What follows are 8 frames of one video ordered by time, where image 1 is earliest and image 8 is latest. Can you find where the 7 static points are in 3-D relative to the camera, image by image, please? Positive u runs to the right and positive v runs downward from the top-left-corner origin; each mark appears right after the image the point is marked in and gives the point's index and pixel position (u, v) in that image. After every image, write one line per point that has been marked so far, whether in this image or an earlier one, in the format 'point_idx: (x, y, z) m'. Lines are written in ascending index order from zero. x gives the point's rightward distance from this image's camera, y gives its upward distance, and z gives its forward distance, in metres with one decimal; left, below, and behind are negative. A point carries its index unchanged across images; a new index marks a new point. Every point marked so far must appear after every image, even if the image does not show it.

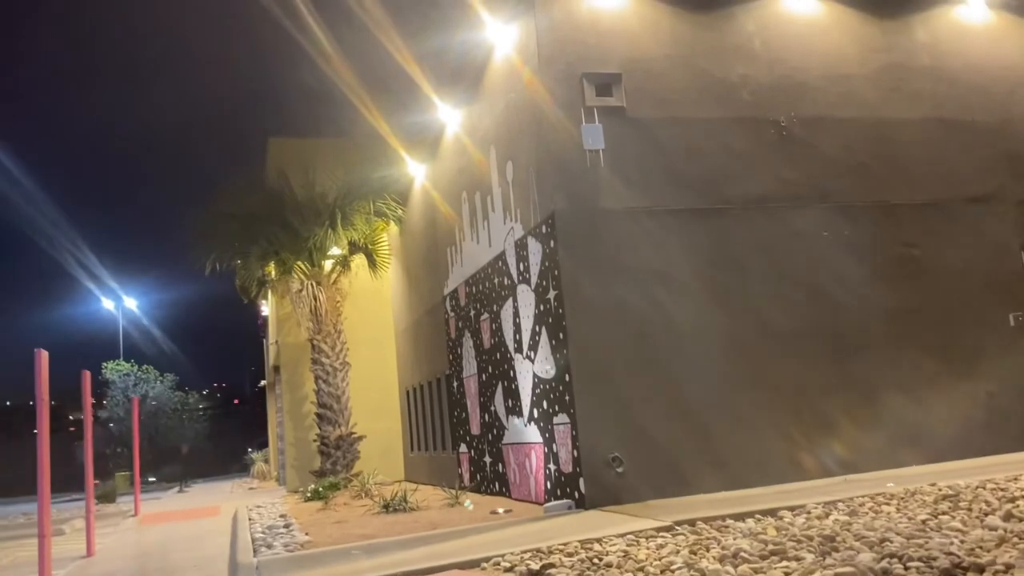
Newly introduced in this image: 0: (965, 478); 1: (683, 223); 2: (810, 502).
0: (+2.9, -1.2, +5.6) m
1: (+1.3, +0.5, +6.9) m
2: (+1.8, -1.3, +5.3) m
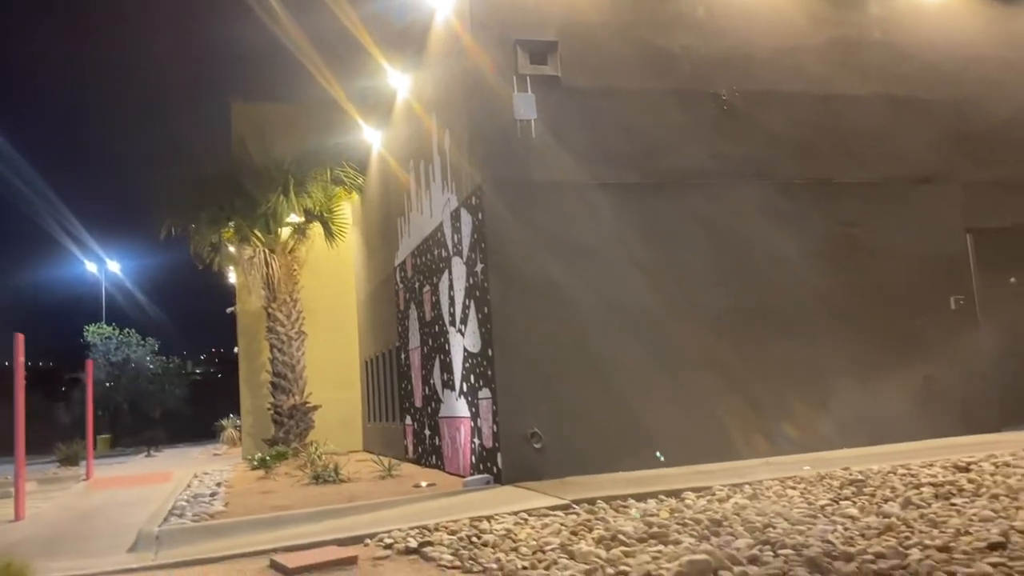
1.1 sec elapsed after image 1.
0: (+2.3, -1.1, +5.5) m
1: (+0.8, +0.7, +6.7) m
2: (+1.2, -1.2, +5.3) m
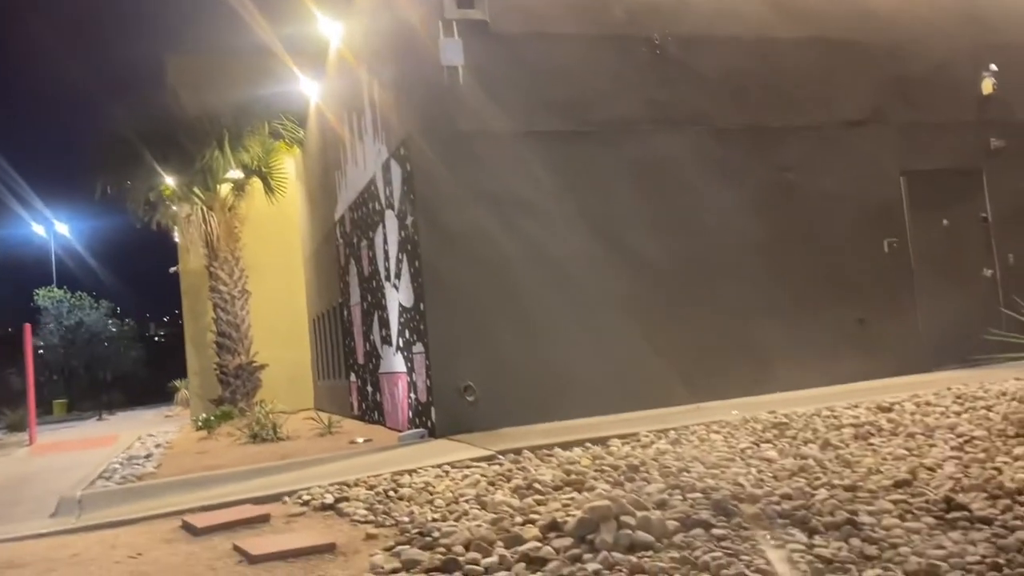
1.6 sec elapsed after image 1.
0: (+1.9, -0.8, +5.6) m
1: (+0.3, +1.1, +6.6) m
2: (+0.8, -0.9, +5.3) m
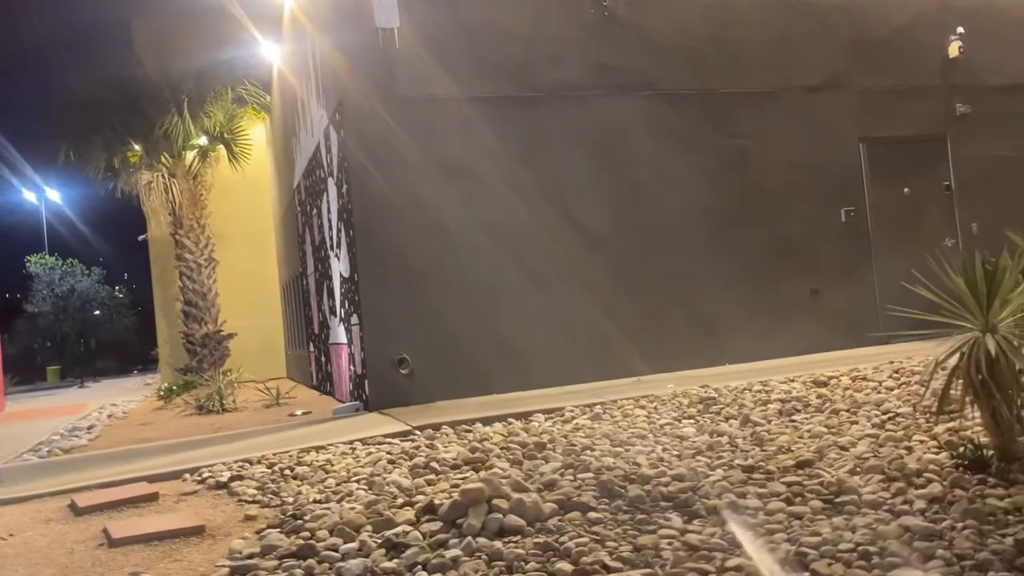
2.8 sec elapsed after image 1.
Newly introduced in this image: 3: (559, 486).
0: (+1.4, -0.6, +5.4) m
1: (-0.2, +1.3, +6.4) m
2: (+0.3, -0.7, +5.2) m
3: (+0.2, -0.8, +3.4) m
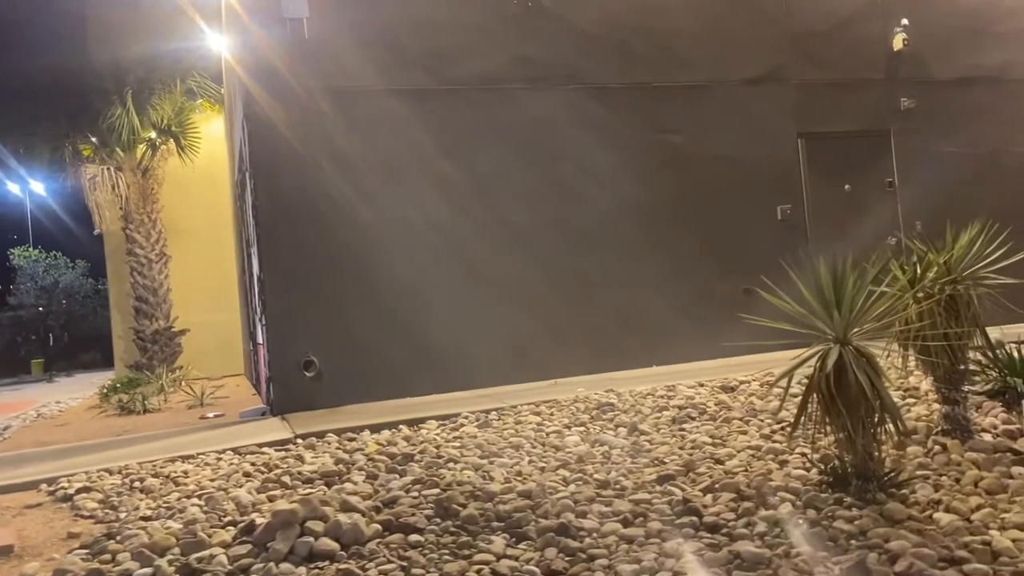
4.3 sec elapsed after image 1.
0: (+0.8, -0.6, +5.2) m
1: (-0.8, +1.3, +6.2) m
2: (-0.3, -0.7, +5.0) m
3: (-0.4, -0.8, +3.2) m
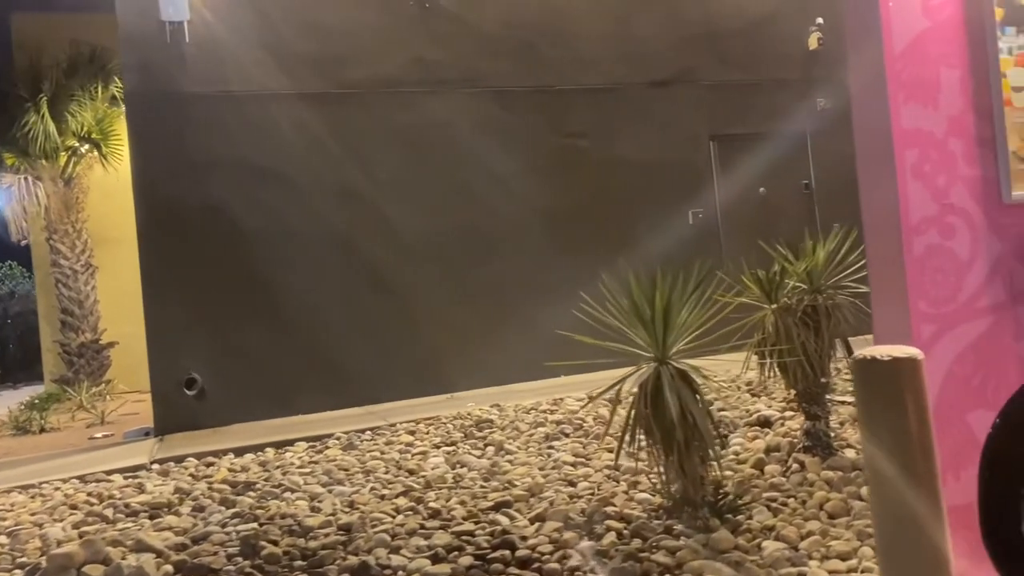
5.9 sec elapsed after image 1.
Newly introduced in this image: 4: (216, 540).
0: (+0.1, -0.6, +5.1) m
1: (-1.5, +1.2, +6.0) m
2: (-0.9, -0.8, +4.8) m
3: (-1.1, -0.9, +3.0) m
4: (-1.0, -0.9, +3.0) m
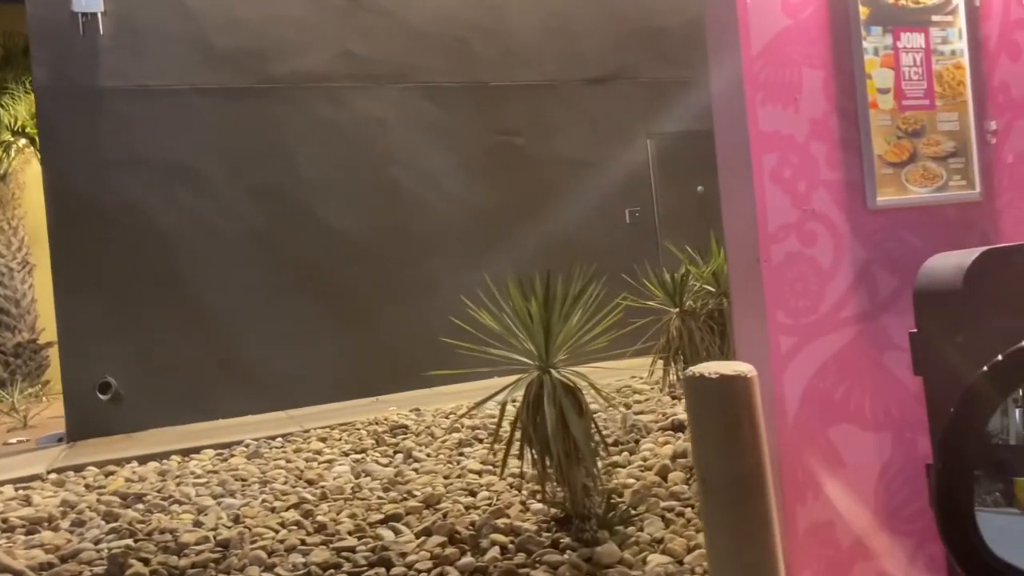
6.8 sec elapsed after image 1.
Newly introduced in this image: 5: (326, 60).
0: (-0.3, -0.6, +5.0) m
1: (-2.0, +1.2, +5.9) m
2: (-1.4, -0.8, +4.6) m
3: (-1.4, -0.9, +2.8) m
4: (-1.4, -0.9, +2.9) m
5: (-1.3, +1.6, +6.1) m
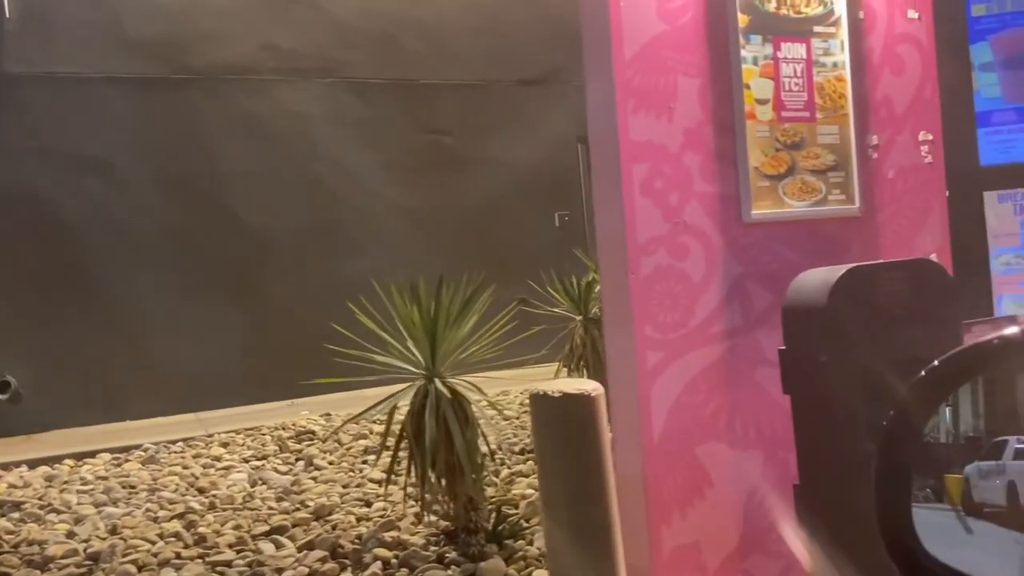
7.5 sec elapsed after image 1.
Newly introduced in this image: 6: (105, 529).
0: (-0.8, -0.7, +4.8) m
1: (-2.5, +1.3, +5.7) m
2: (-1.8, -0.8, +4.5) m
3: (-1.8, -0.9, +2.7) m
4: (-1.8, -0.9, +2.7) m
5: (-1.8, +1.6, +5.9) m
6: (-1.4, -0.8, +3.1) m
